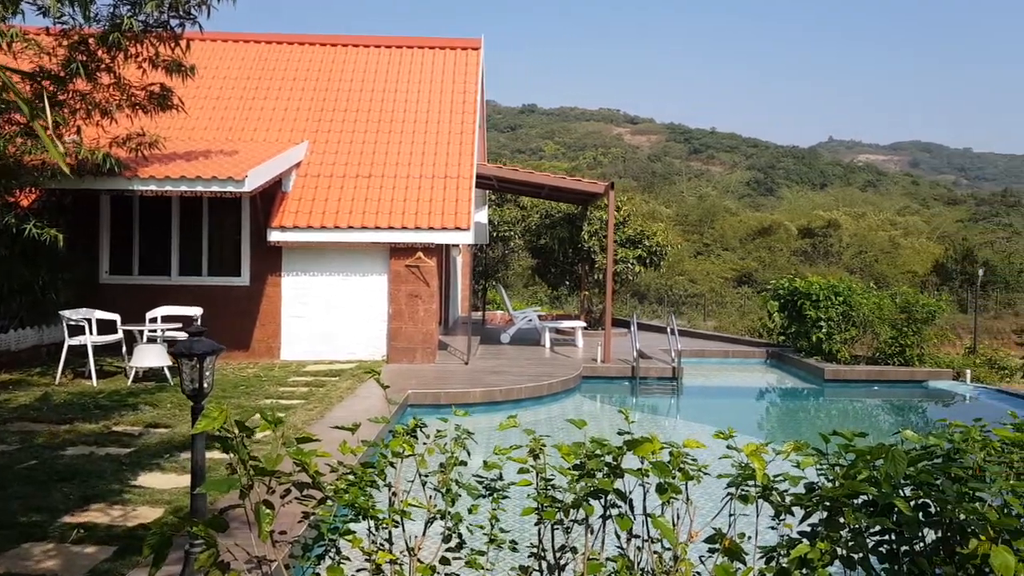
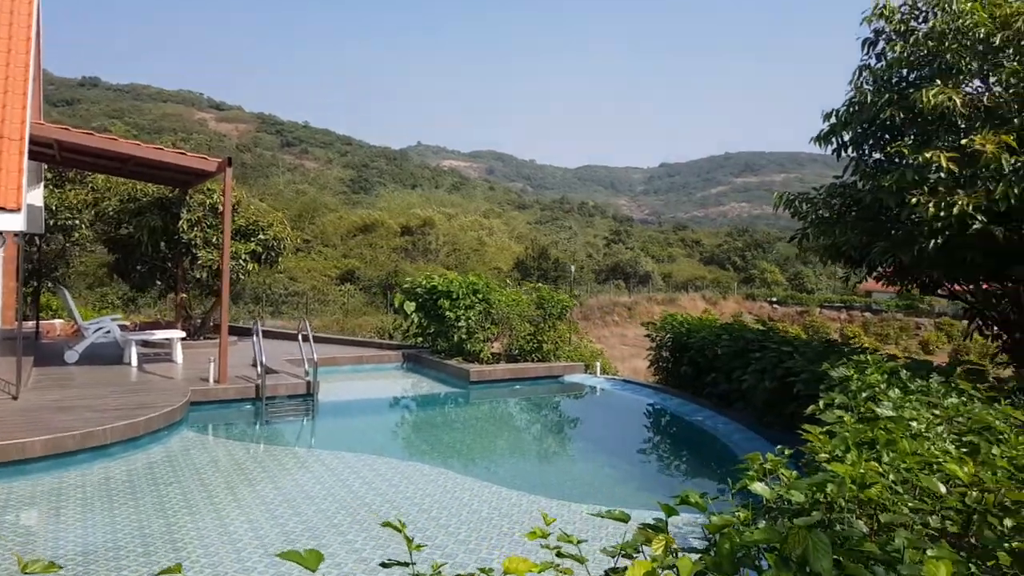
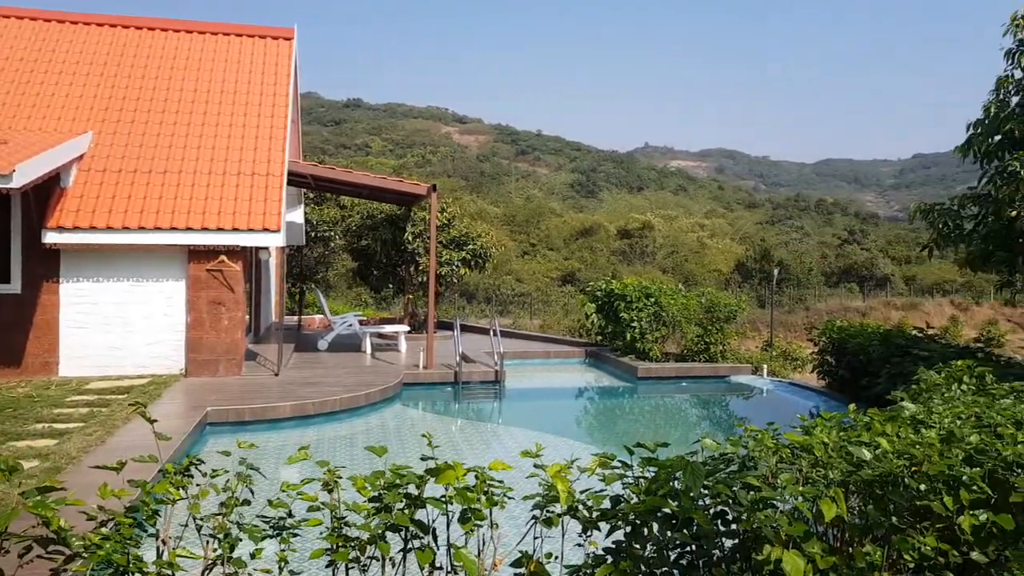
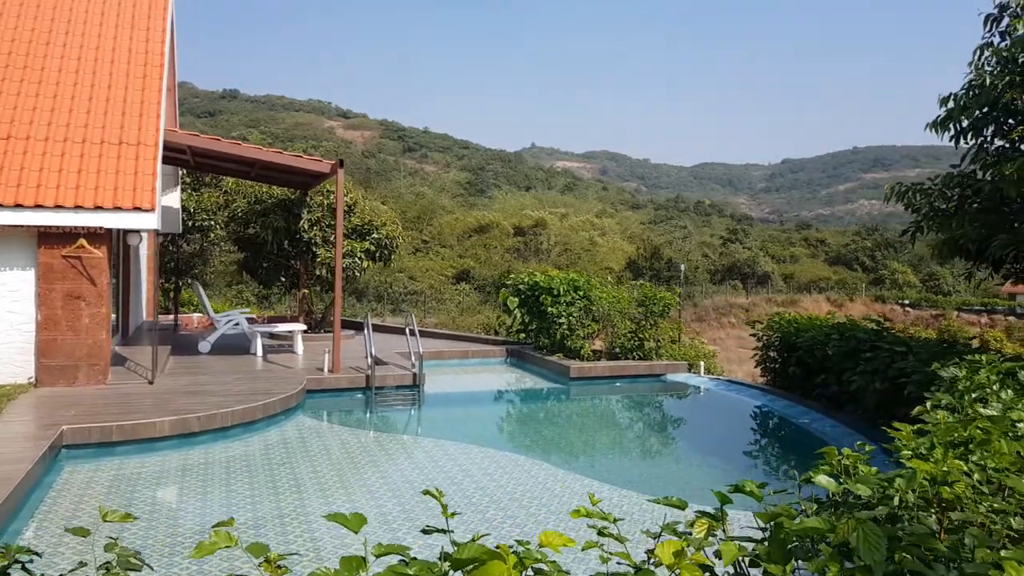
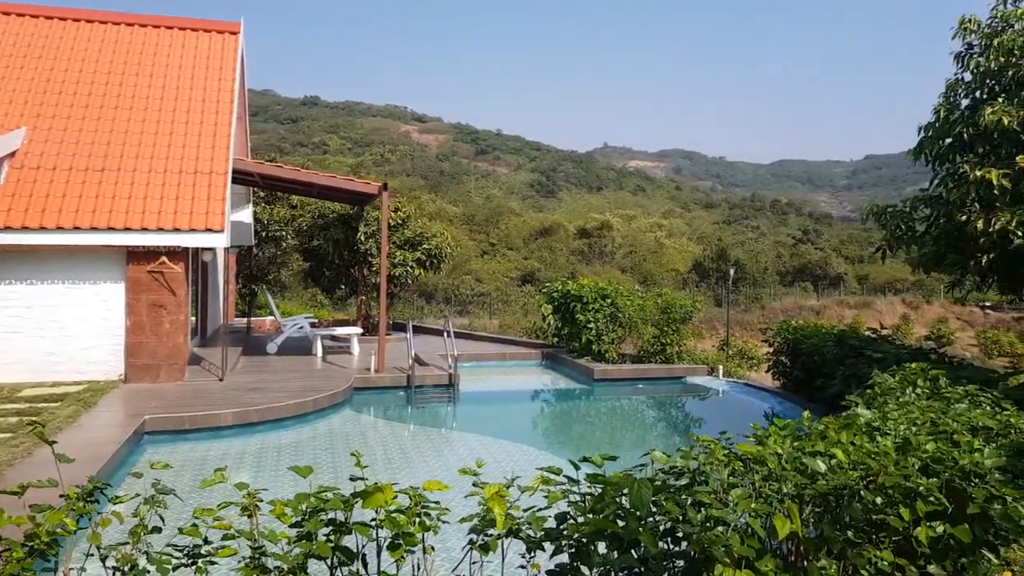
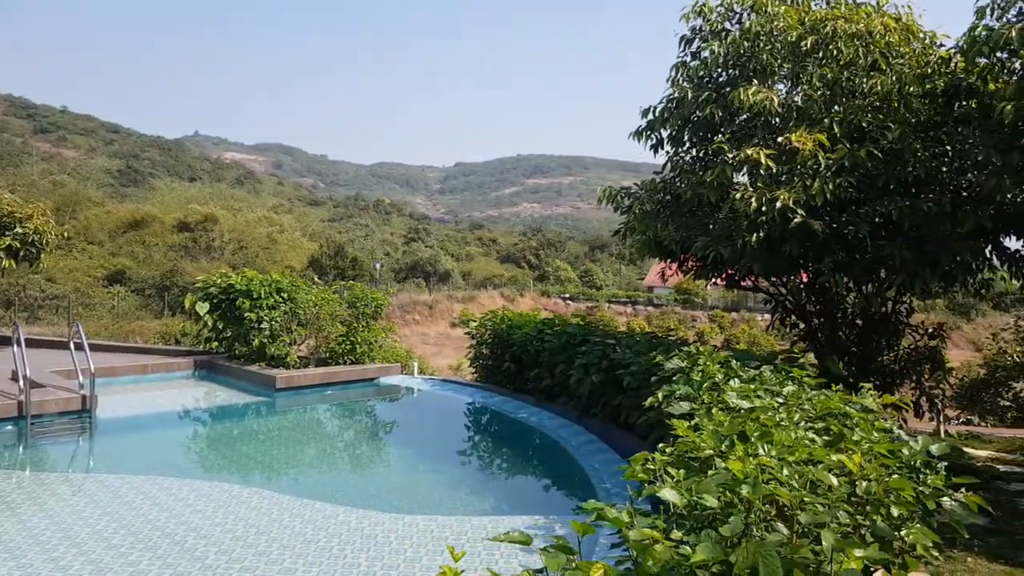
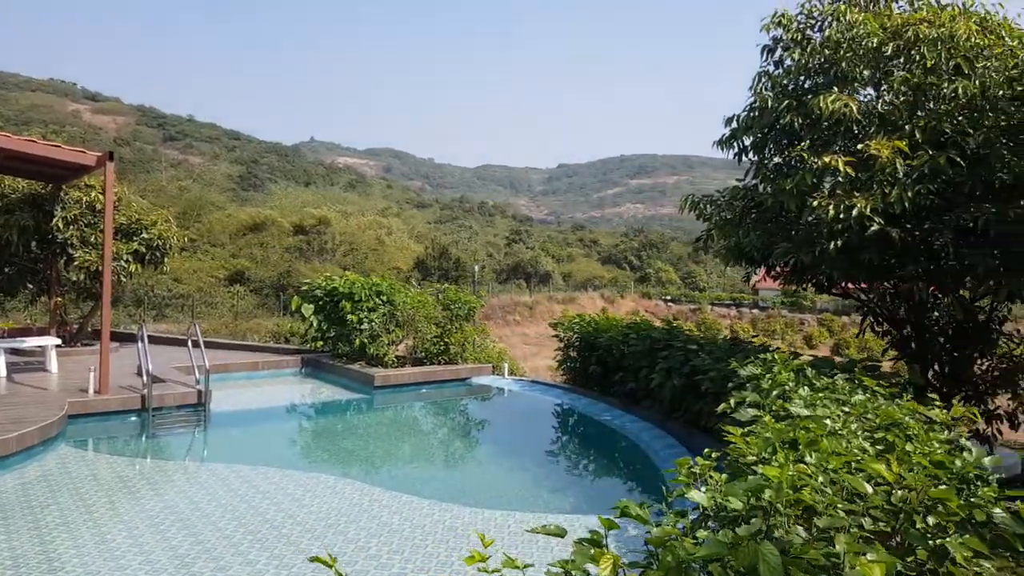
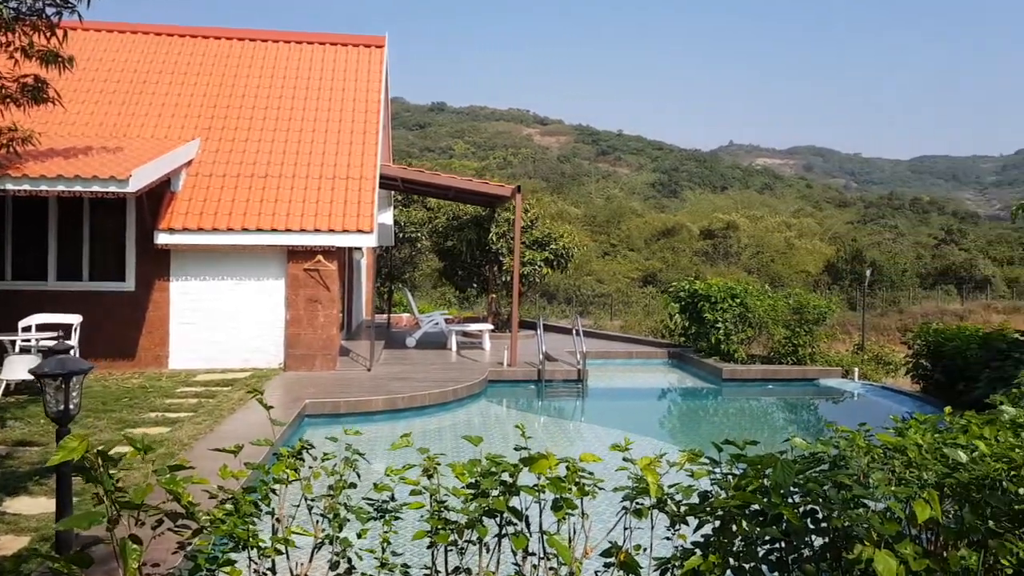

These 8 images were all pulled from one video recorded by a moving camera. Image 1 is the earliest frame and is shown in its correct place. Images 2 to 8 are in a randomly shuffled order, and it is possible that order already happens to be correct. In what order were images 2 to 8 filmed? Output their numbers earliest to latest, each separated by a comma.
8, 3, 5, 4, 2, 7, 6
